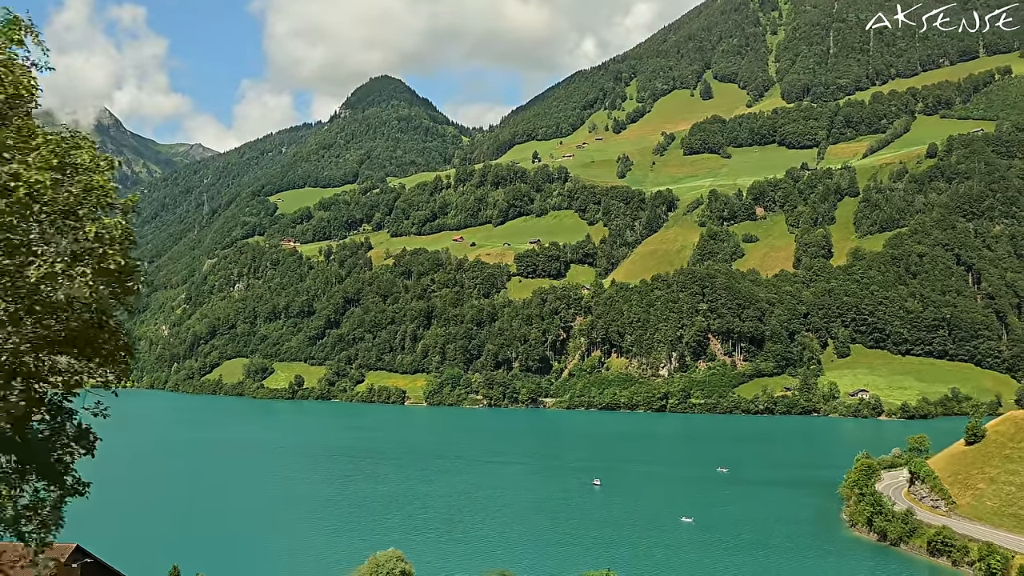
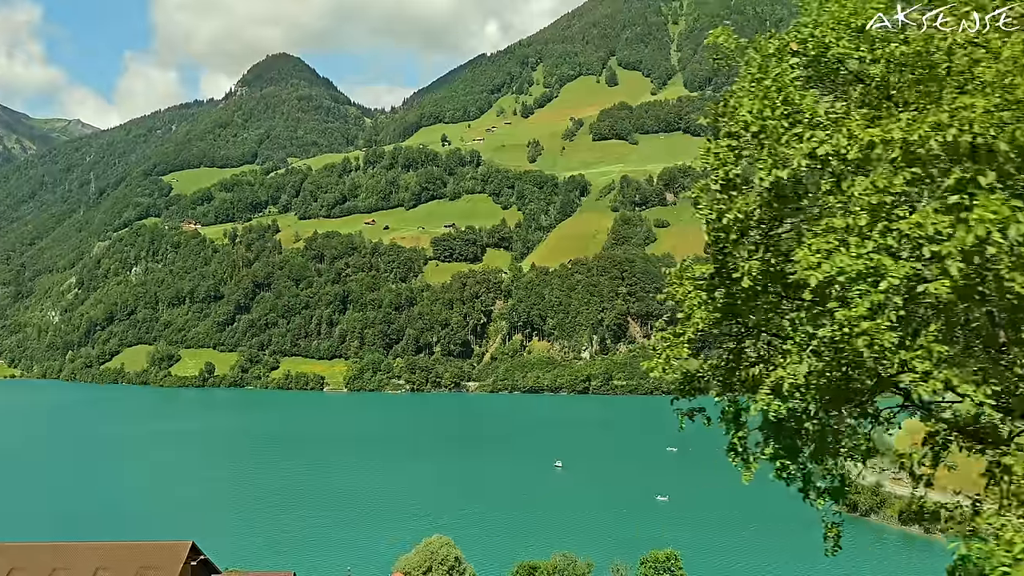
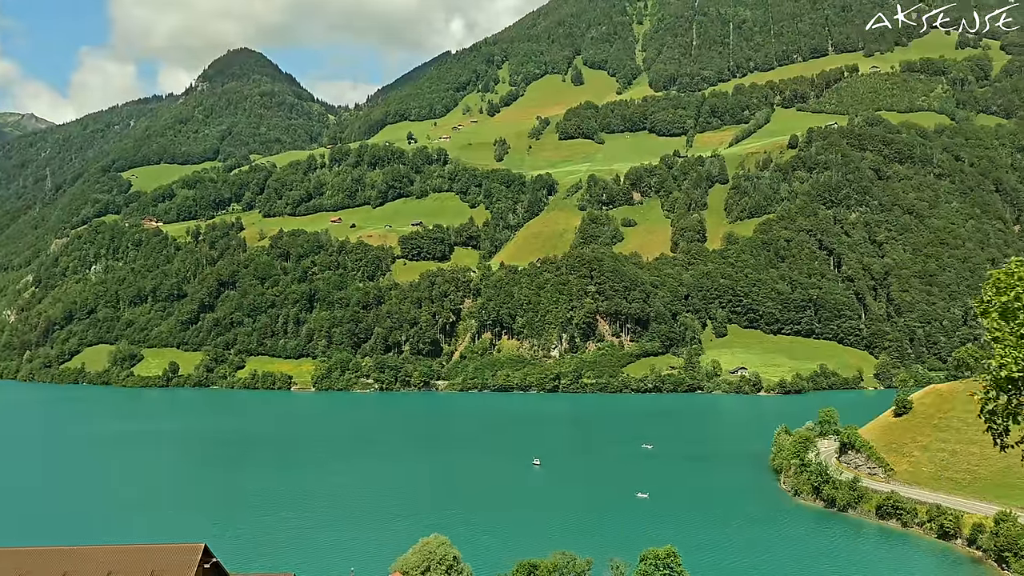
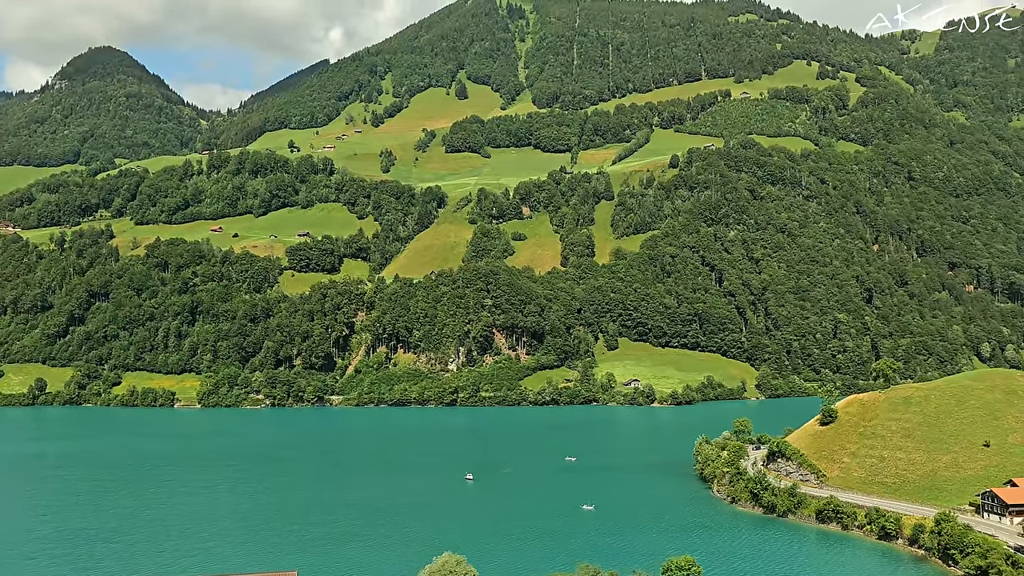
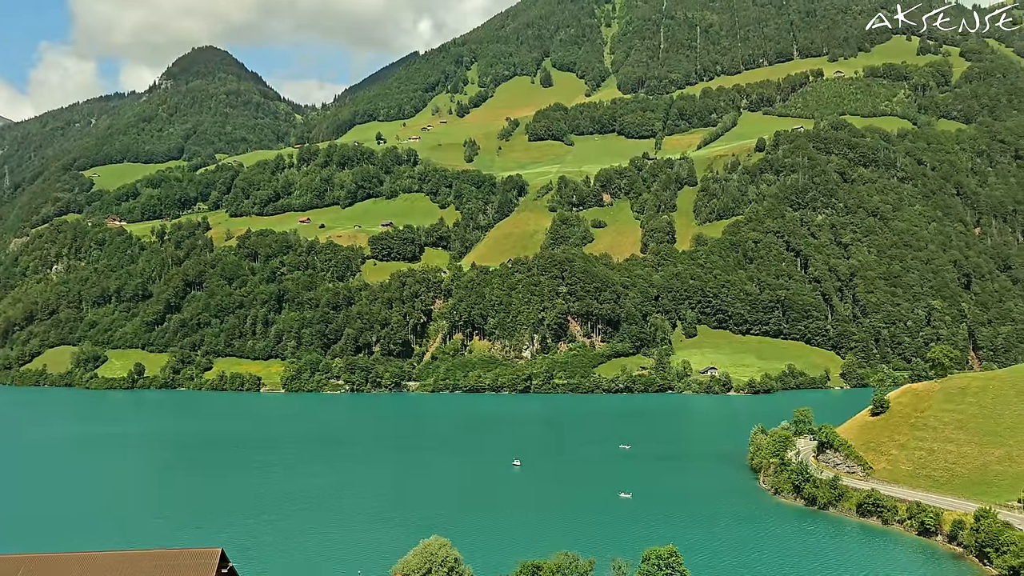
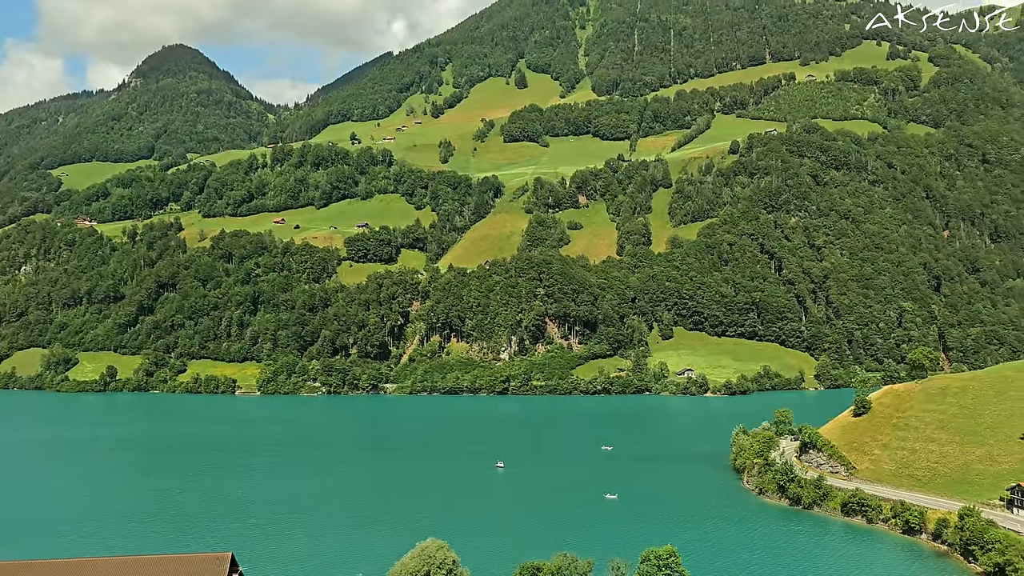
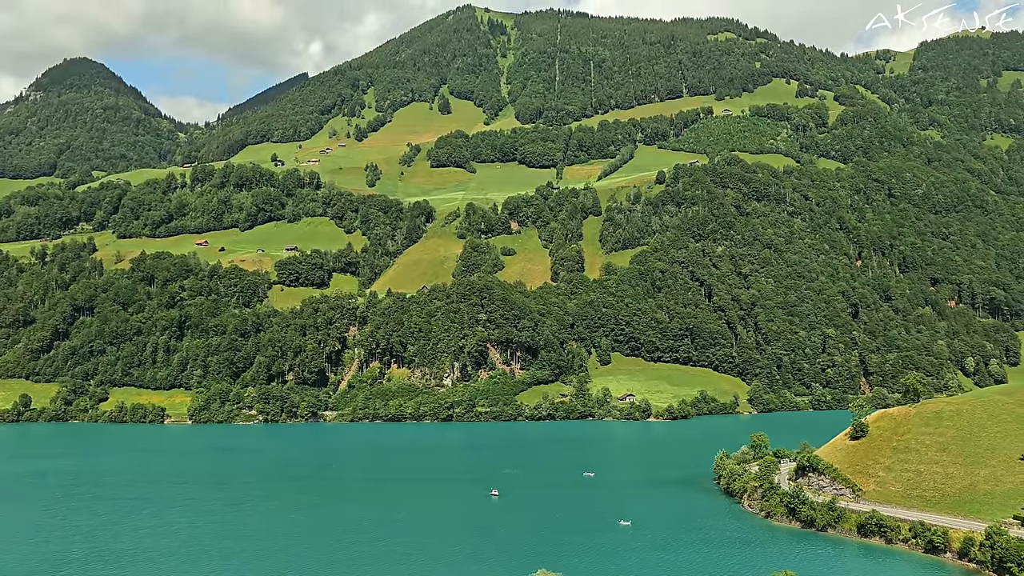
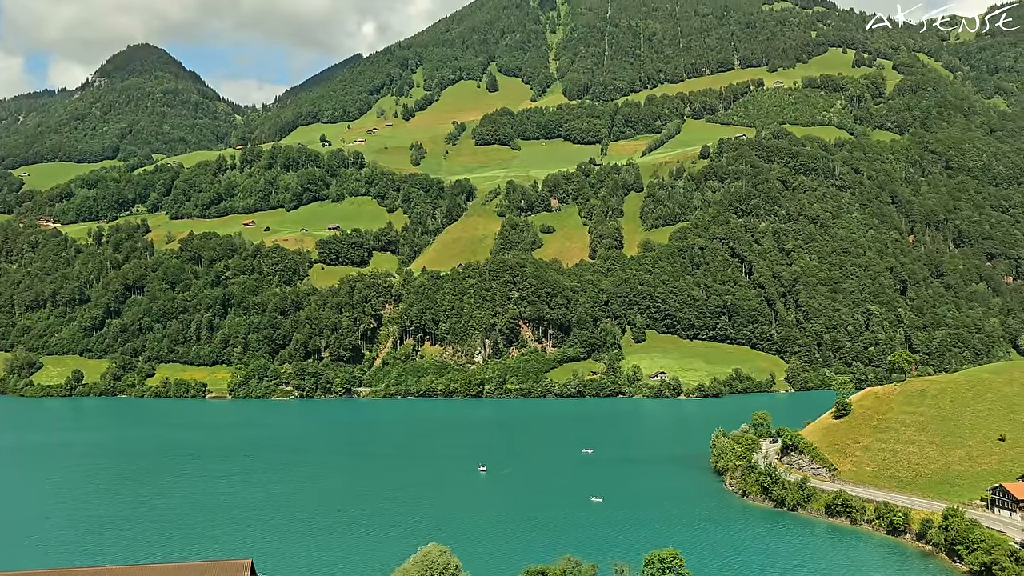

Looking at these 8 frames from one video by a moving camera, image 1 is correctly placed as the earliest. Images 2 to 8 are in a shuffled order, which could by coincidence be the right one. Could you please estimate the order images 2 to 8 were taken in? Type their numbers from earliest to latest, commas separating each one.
2, 3, 5, 6, 8, 4, 7
